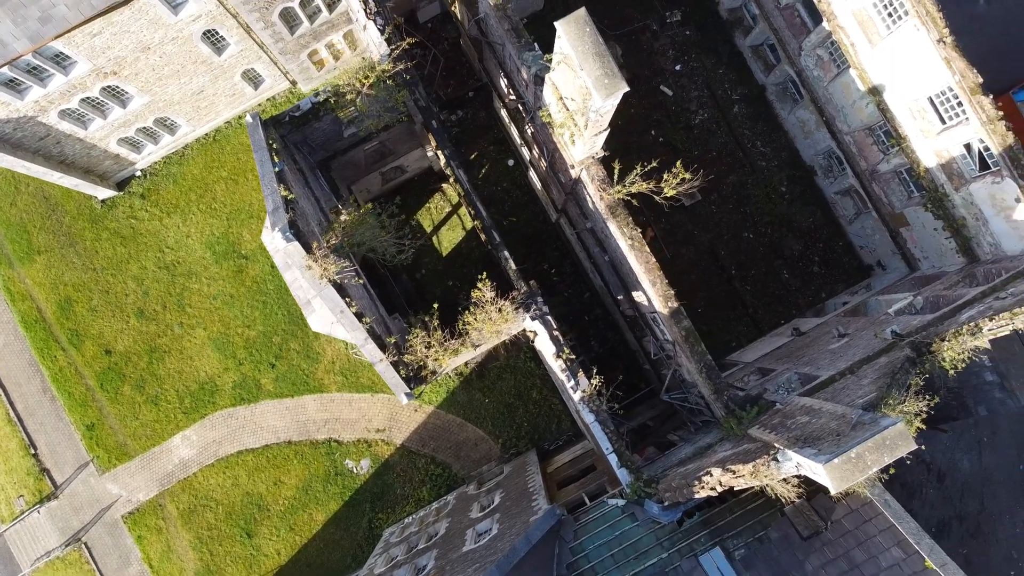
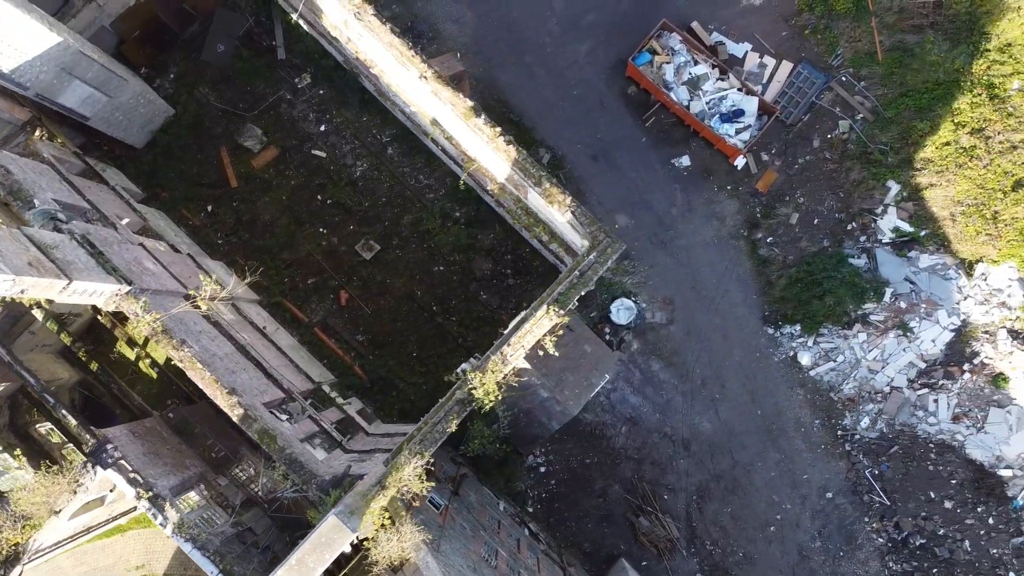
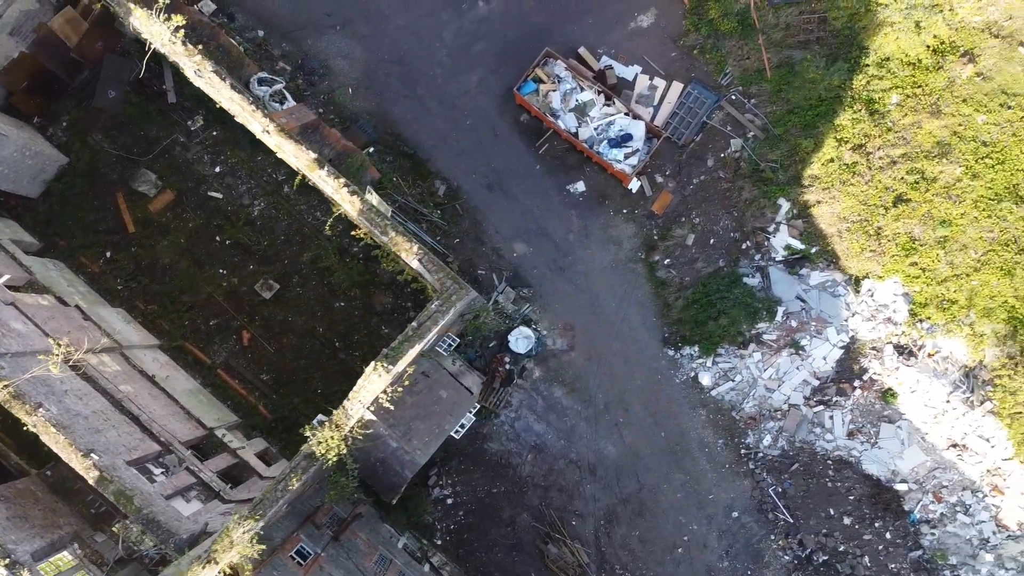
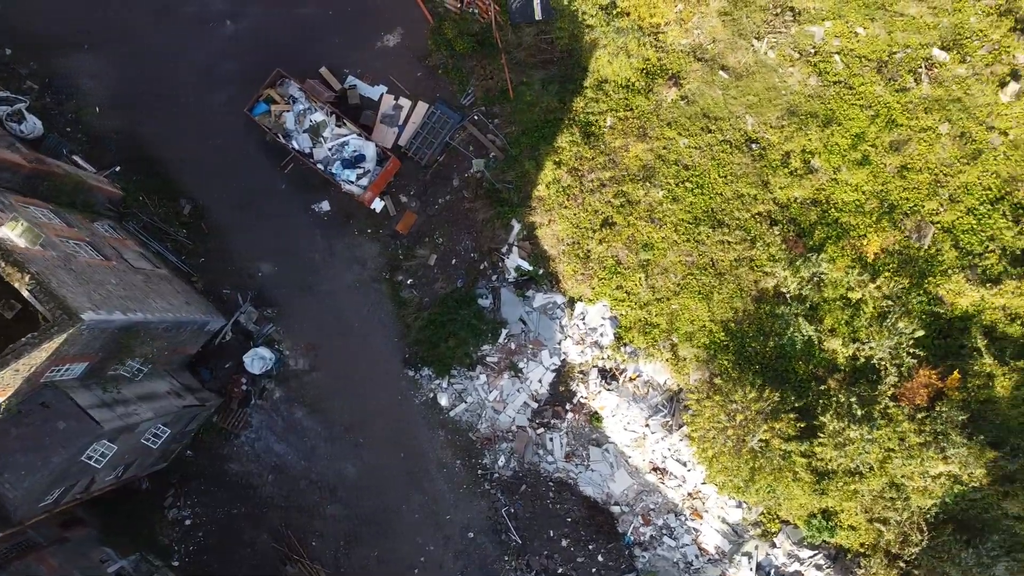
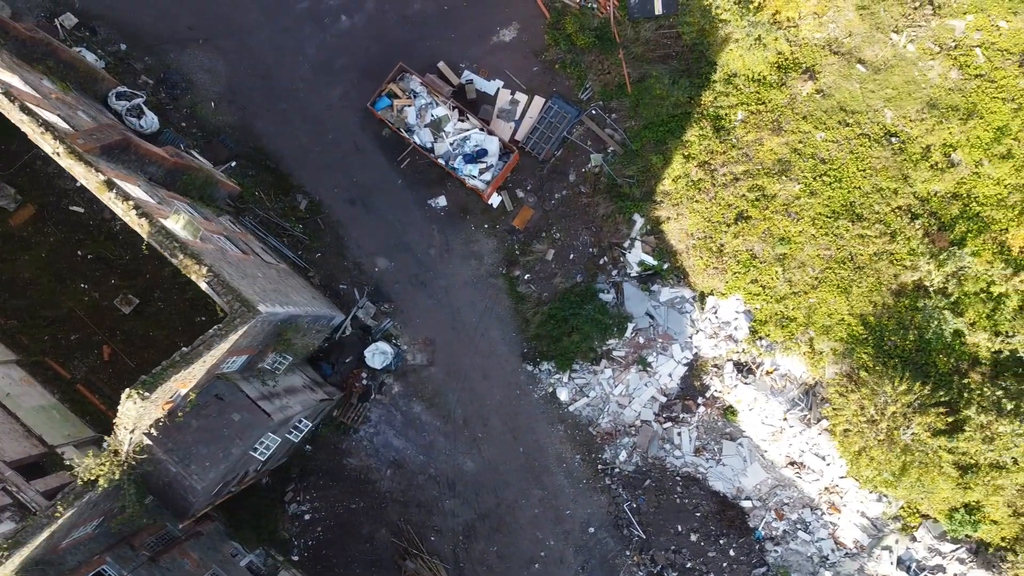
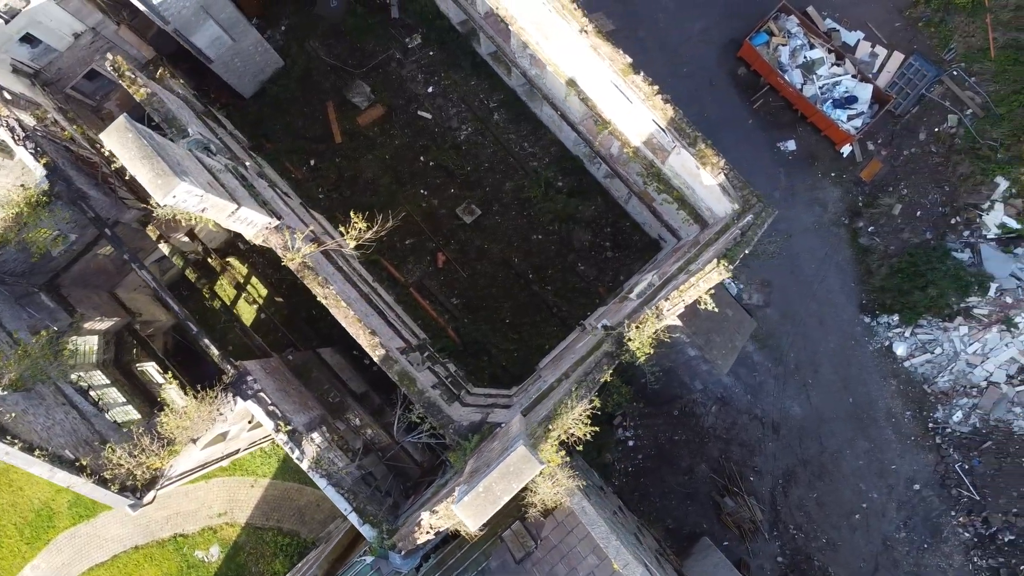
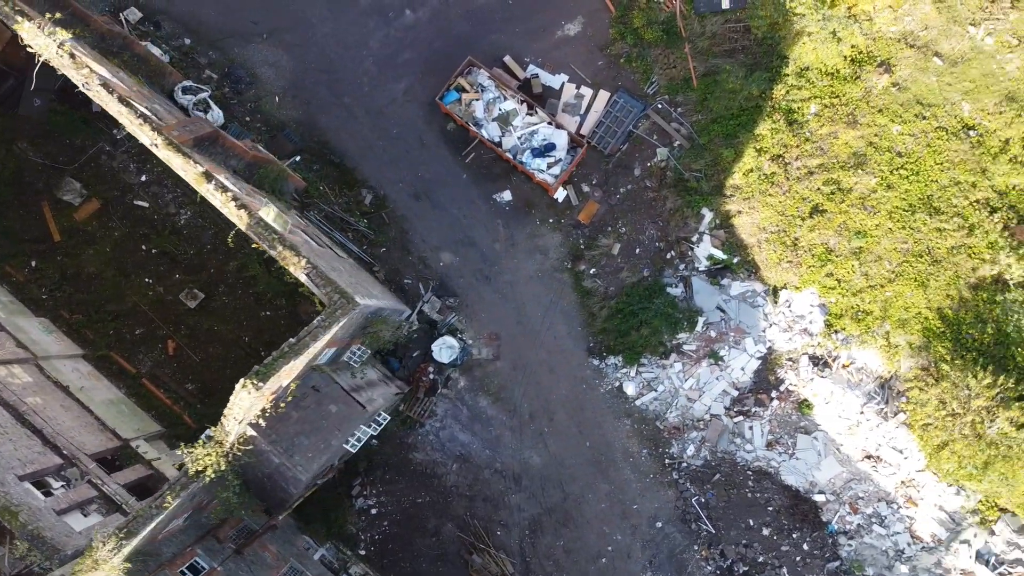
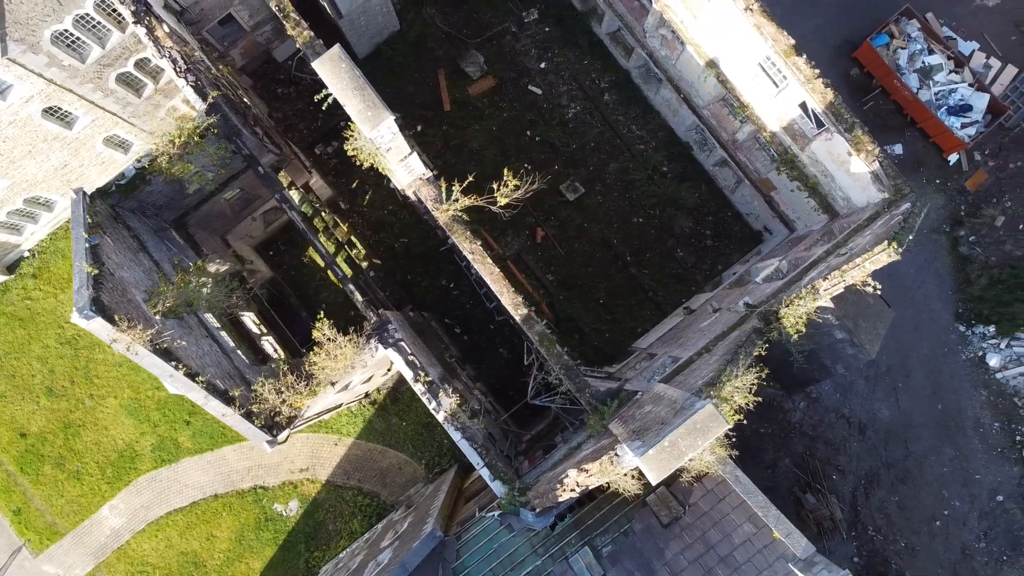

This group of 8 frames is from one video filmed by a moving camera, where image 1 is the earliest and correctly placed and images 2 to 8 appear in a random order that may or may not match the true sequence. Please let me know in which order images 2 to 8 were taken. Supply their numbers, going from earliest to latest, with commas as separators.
8, 6, 2, 3, 7, 5, 4
